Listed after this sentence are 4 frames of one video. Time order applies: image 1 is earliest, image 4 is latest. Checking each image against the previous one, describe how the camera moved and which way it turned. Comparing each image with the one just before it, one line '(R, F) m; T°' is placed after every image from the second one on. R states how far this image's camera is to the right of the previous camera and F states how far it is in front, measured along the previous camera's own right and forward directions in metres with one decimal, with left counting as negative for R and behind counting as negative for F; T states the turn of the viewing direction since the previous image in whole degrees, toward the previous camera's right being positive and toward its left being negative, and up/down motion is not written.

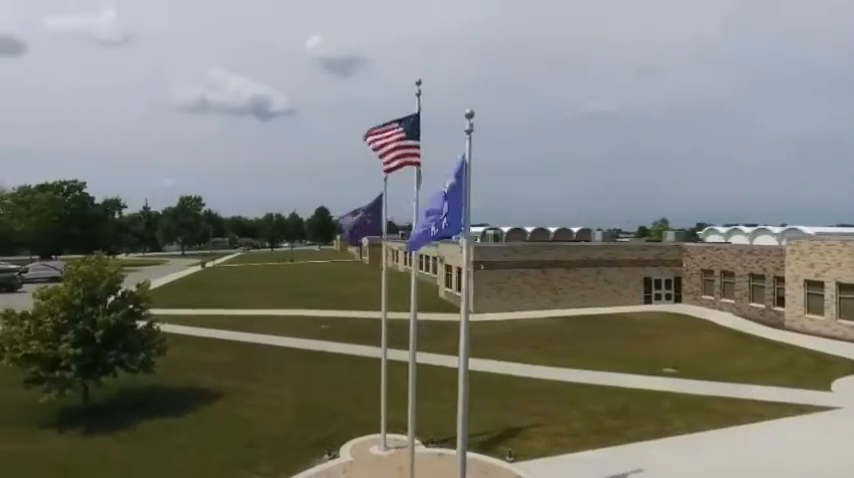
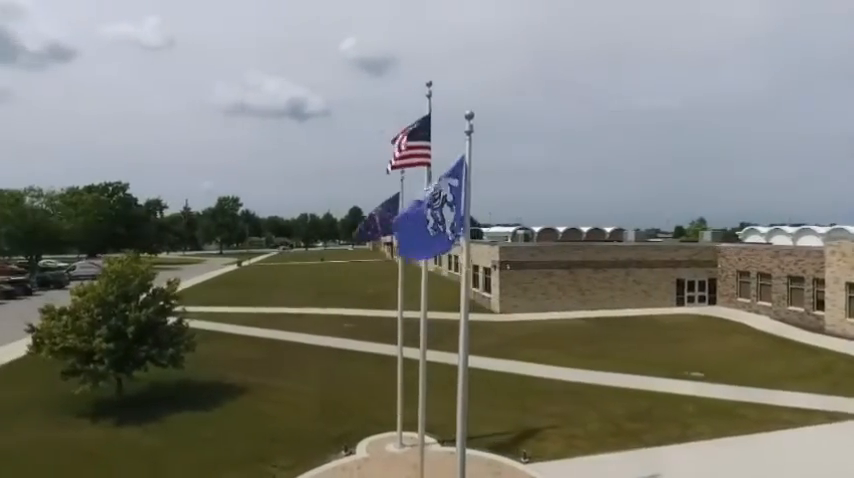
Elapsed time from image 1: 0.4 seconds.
(+0.5, -0.1) m; -4°
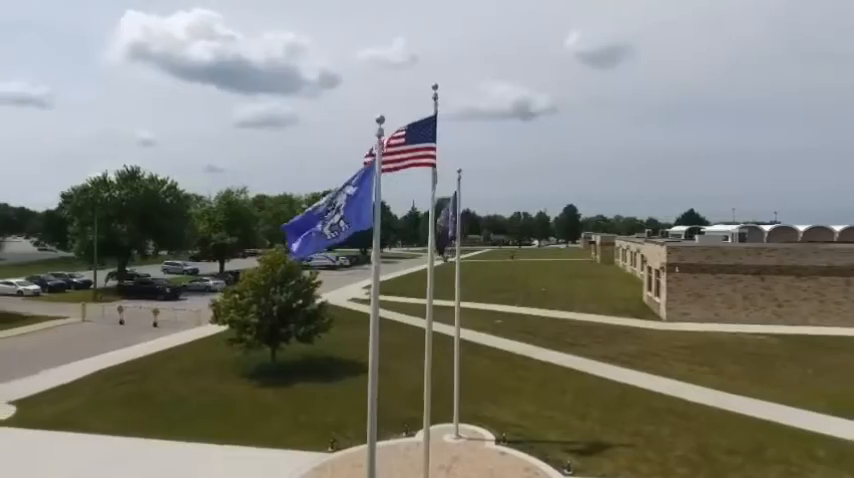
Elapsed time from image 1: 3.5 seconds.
(+4.4, +0.5) m; -24°
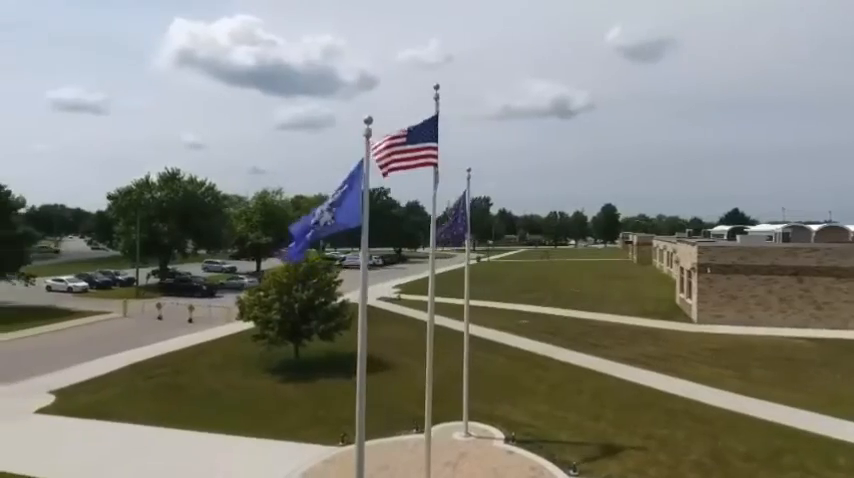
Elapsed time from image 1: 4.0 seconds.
(+0.8, -0.1) m; -4°
